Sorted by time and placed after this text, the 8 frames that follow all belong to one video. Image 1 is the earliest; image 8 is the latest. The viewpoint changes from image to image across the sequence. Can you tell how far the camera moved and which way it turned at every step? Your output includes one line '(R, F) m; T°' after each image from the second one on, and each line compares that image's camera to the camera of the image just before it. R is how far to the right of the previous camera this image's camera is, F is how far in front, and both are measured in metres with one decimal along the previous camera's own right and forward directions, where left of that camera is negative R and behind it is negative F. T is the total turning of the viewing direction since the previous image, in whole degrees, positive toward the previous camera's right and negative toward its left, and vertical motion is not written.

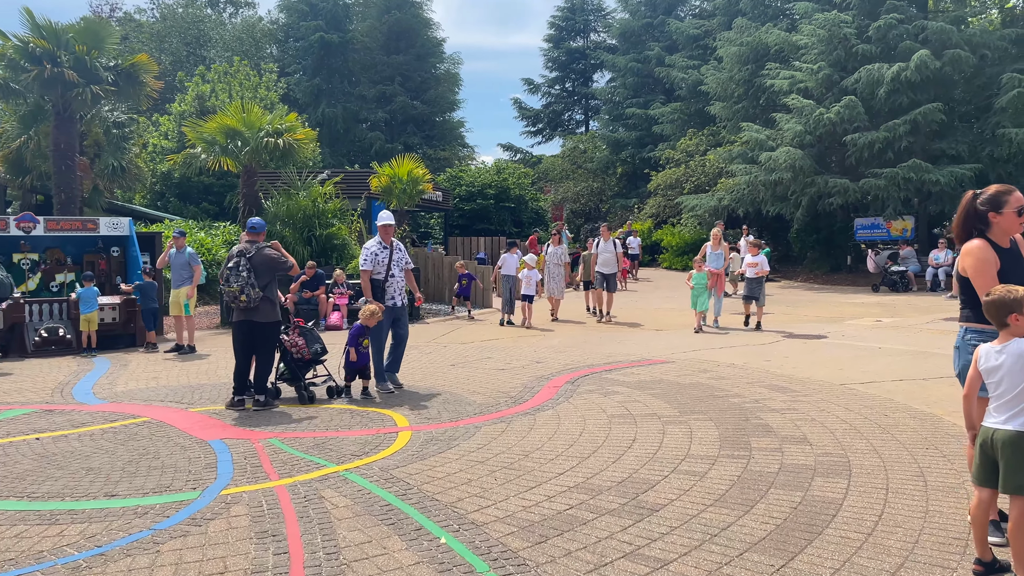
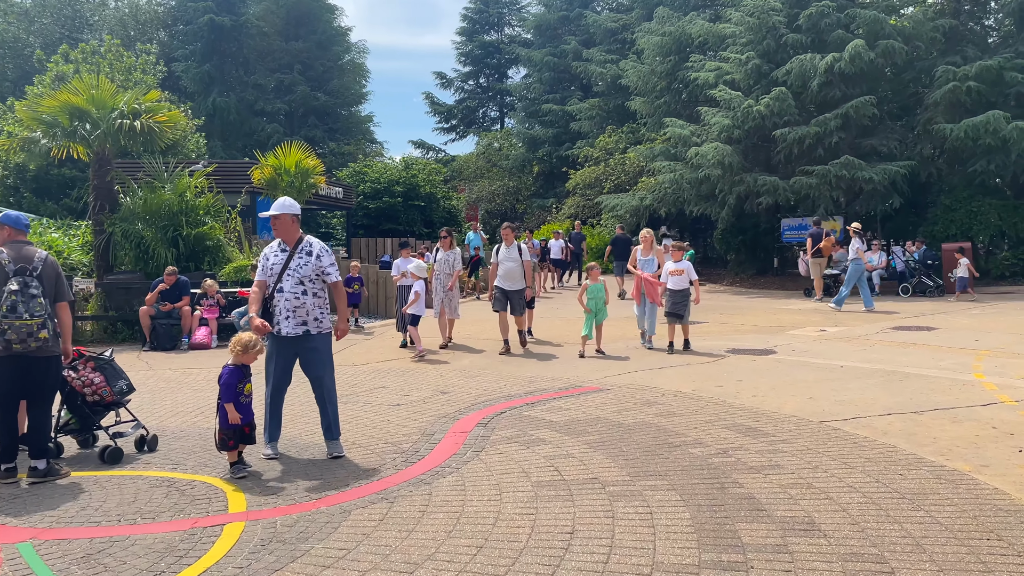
(+0.2, +2.0) m; +6°
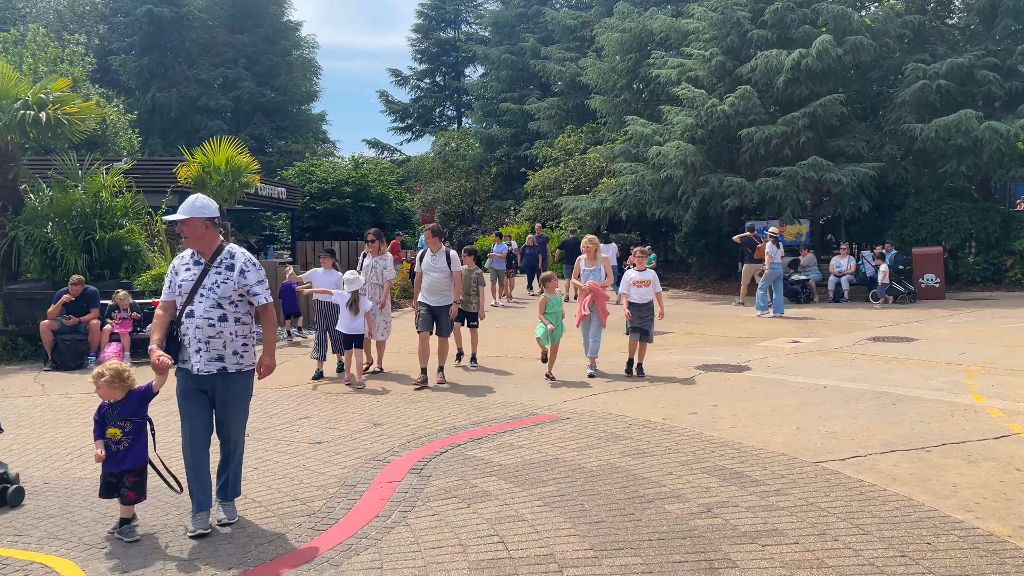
(+0.1, +1.1) m; +3°
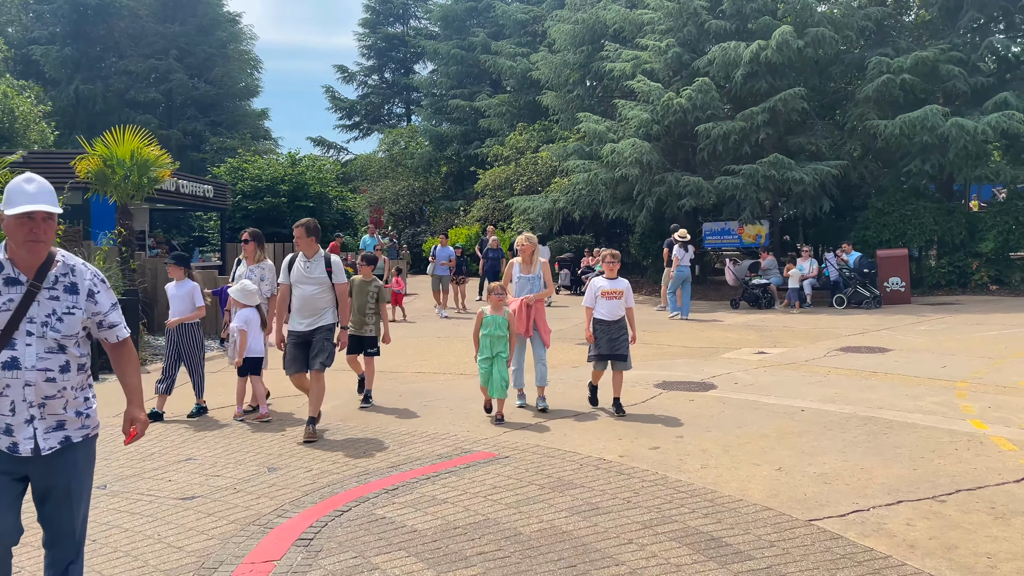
(+0.2, +1.2) m; +3°
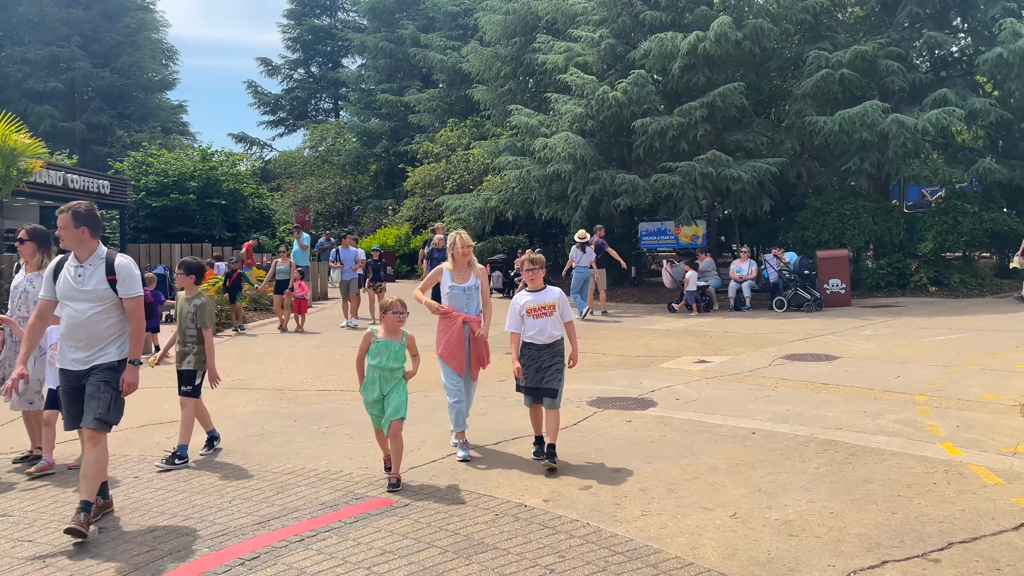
(+0.2, +1.1) m; +4°
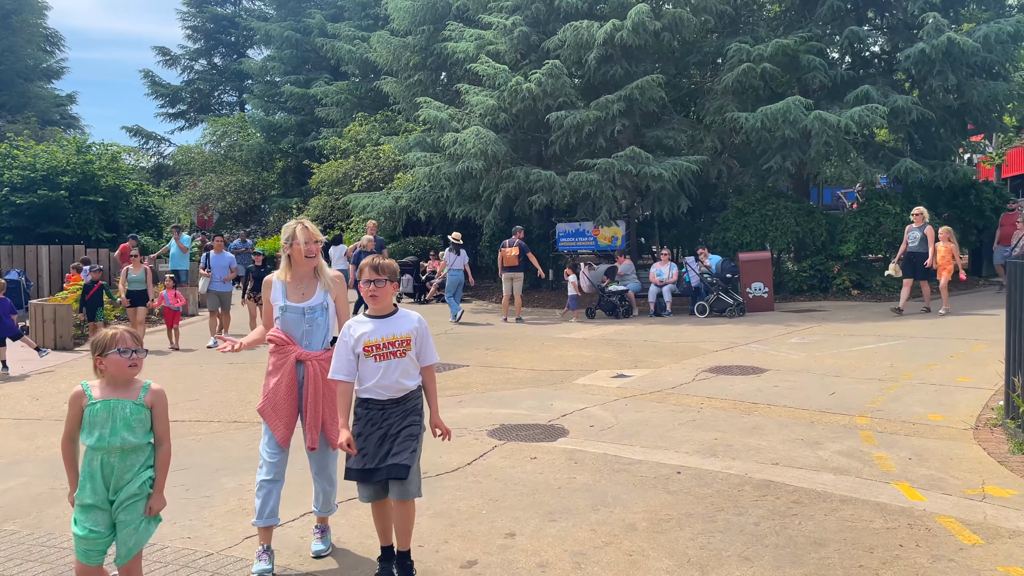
(+0.3, +1.2) m; +5°
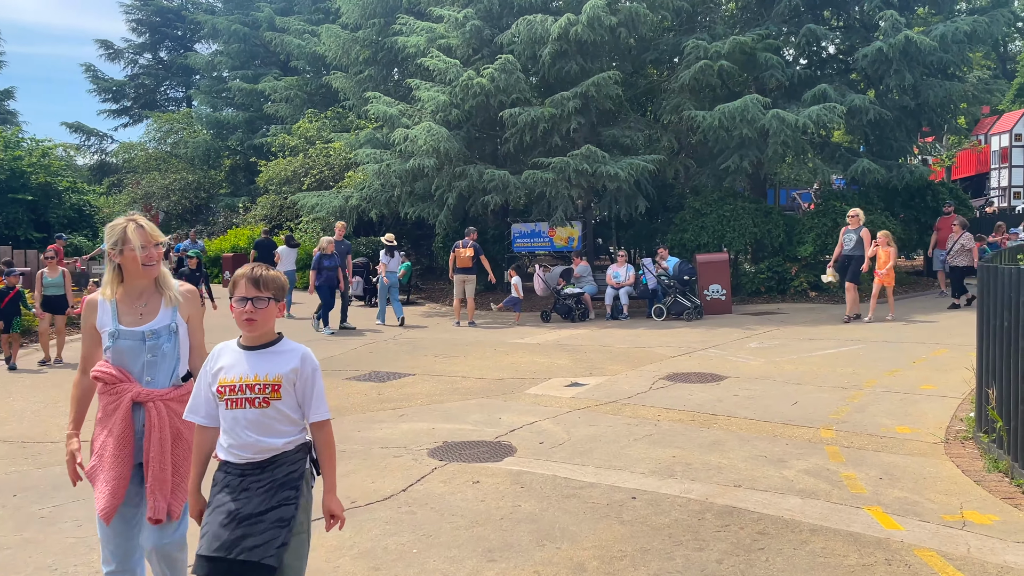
(+0.1, +0.5) m; +3°
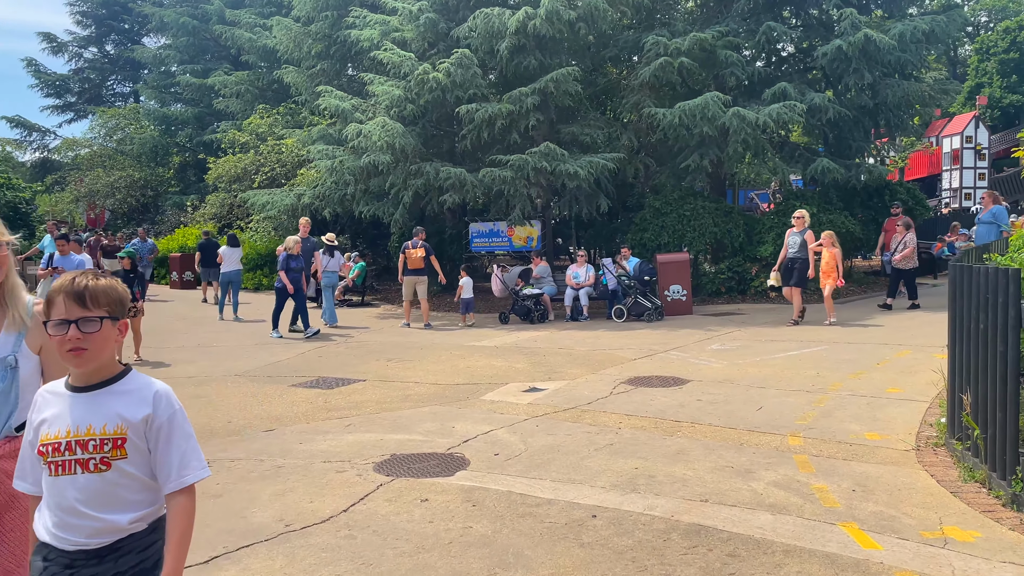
(+0.1, +0.4) m; +3°
